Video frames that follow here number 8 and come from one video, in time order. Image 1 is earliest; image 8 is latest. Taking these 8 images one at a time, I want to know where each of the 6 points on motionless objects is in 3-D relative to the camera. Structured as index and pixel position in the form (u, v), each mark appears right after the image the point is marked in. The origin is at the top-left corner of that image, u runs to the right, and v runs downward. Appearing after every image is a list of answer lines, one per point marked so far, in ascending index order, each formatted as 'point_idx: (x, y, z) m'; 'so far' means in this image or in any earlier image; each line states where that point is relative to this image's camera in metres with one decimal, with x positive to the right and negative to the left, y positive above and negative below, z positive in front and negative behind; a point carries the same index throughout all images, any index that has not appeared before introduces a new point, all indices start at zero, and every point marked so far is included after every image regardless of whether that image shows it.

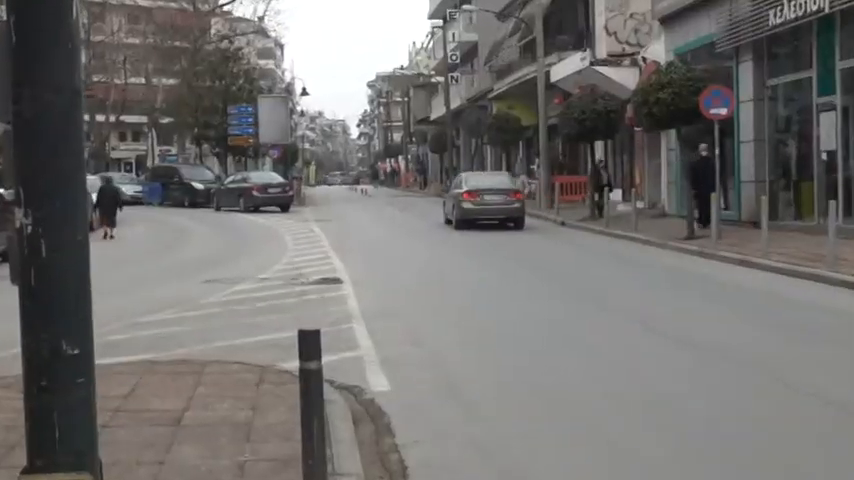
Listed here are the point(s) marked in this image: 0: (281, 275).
0: (-1.9, -0.6, +17.2) m
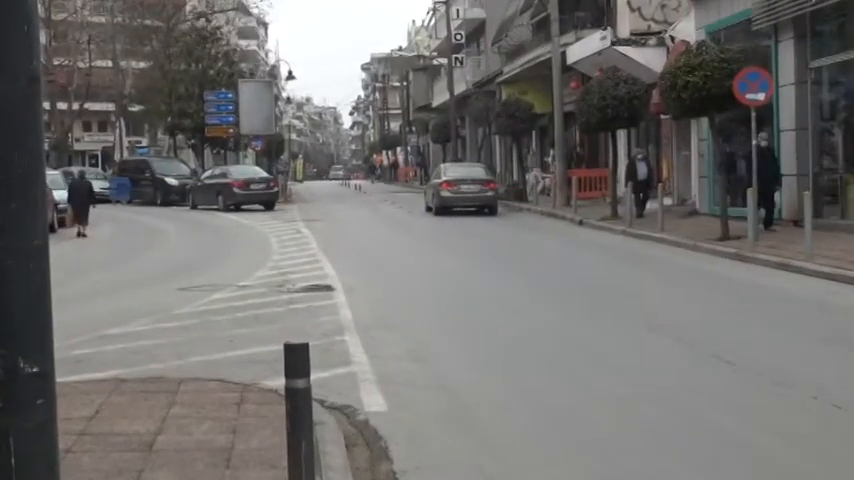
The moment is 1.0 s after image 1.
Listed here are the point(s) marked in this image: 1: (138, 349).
0: (-1.9, -0.6, +15.8) m
1: (-2.6, -1.0, +12.0) m
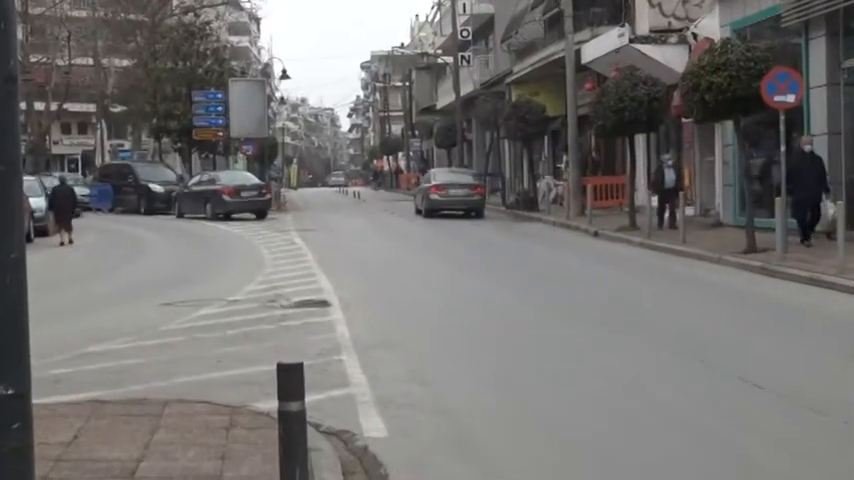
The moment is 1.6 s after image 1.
0: (-1.9, -0.7, +15.0) m
1: (-2.5, -1.1, +11.2) m
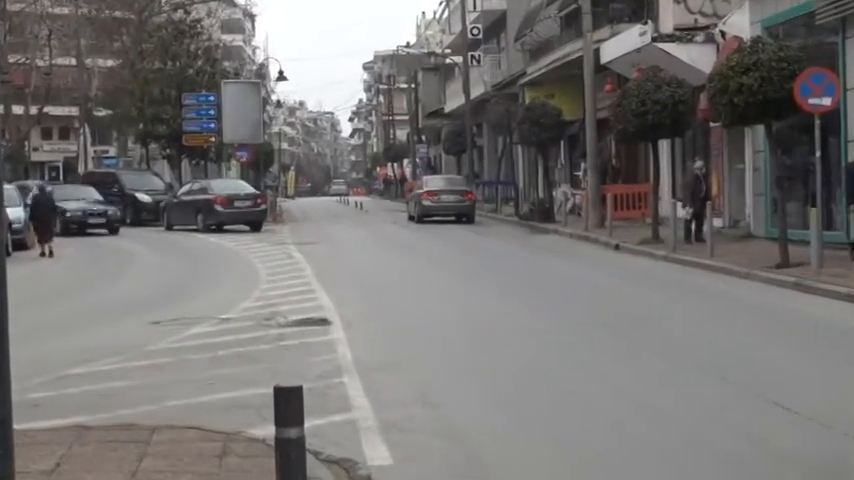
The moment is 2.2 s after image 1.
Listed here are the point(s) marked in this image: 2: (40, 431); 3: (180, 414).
0: (-1.8, -0.8, +14.2) m
1: (-2.5, -1.2, +10.4) m
2: (-2.7, -1.4, +9.5) m
3: (-1.8, -1.3, +9.9) m
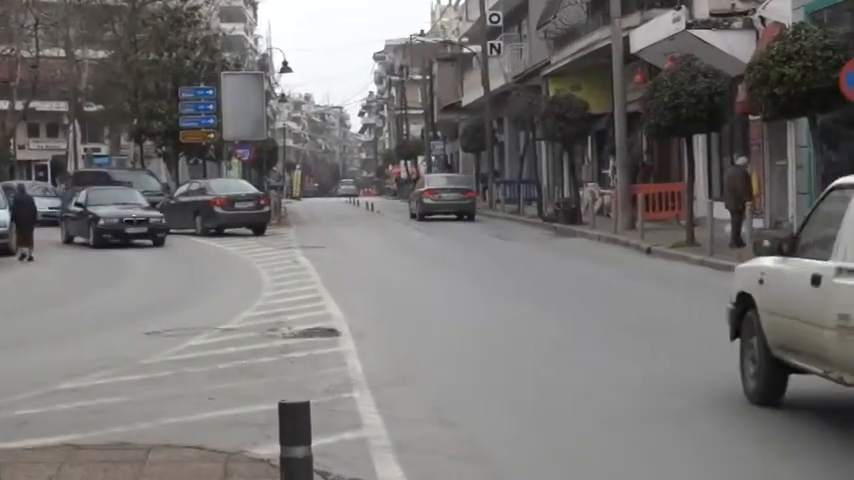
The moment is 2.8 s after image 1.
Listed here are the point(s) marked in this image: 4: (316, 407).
0: (-1.7, -0.8, +13.5) m
1: (-2.4, -1.2, +9.7) m
2: (-2.6, -1.4, +8.8) m
3: (-1.7, -1.3, +9.2) m
4: (-0.8, -1.2, +9.9) m
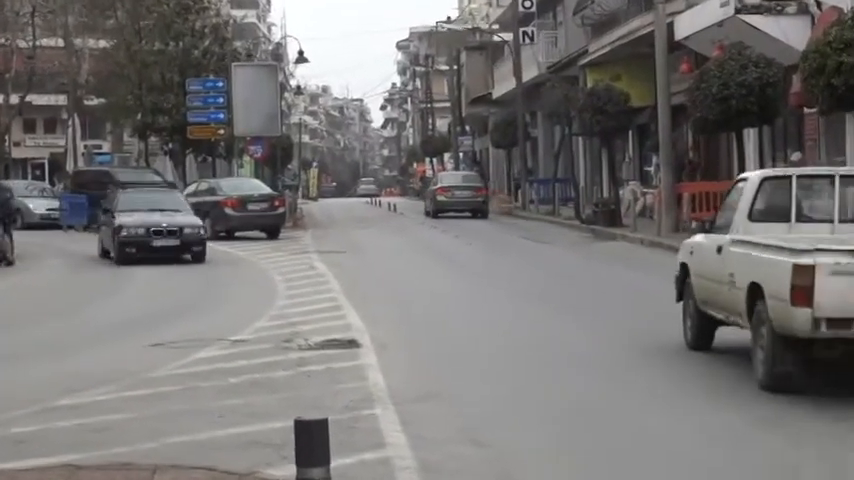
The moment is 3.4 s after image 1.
0: (-1.5, -0.9, +12.8) m
1: (-2.2, -1.2, +9.0) m
2: (-2.5, -1.4, +8.1) m
3: (-1.5, -1.3, +8.5) m
4: (-0.6, -1.2, +9.2) m
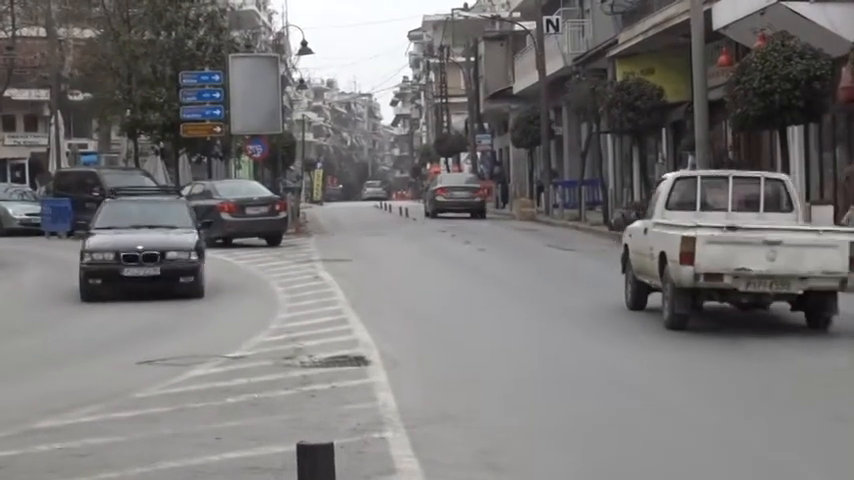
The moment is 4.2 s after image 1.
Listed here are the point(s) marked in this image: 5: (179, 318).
0: (-1.4, -0.9, +12.0) m
1: (-2.1, -1.3, +8.3) m
2: (-2.4, -1.5, +7.4) m
3: (-1.4, -1.4, +7.8) m
4: (-0.5, -1.3, +8.4) m
5: (-2.9, -0.8, +15.8) m
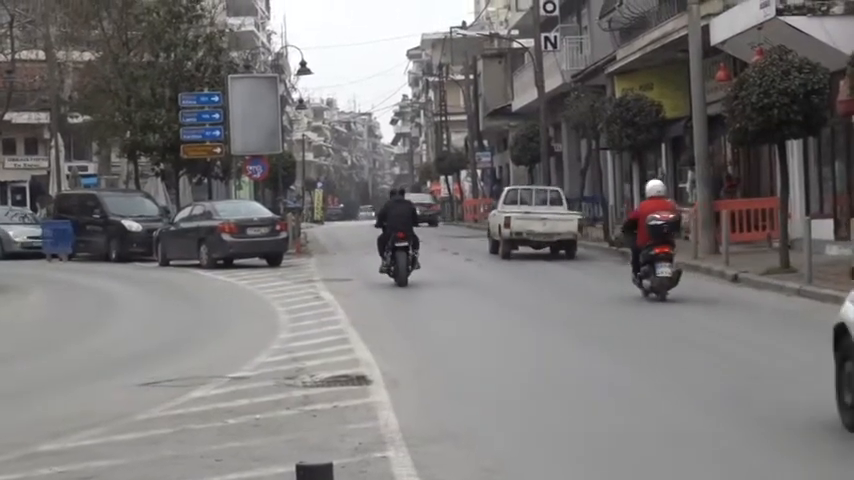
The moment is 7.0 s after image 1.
0: (-1.4, -1.1, +12.0) m
1: (-2.1, -1.4, +8.2) m
2: (-2.3, -1.6, +7.4) m
3: (-1.4, -1.5, +7.7) m
4: (-0.5, -1.4, +8.4) m
5: (-2.9, -1.0, +15.8) m
